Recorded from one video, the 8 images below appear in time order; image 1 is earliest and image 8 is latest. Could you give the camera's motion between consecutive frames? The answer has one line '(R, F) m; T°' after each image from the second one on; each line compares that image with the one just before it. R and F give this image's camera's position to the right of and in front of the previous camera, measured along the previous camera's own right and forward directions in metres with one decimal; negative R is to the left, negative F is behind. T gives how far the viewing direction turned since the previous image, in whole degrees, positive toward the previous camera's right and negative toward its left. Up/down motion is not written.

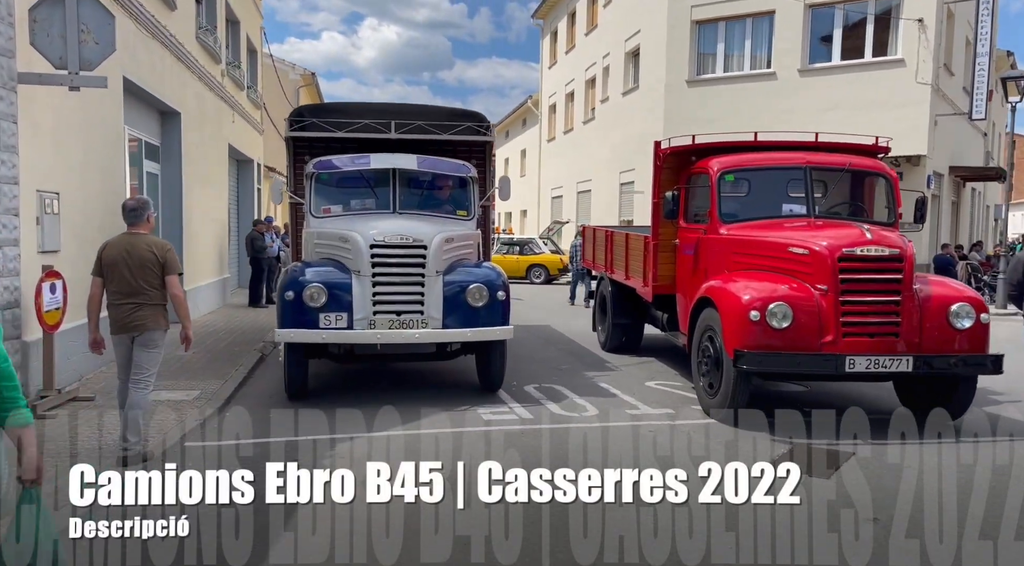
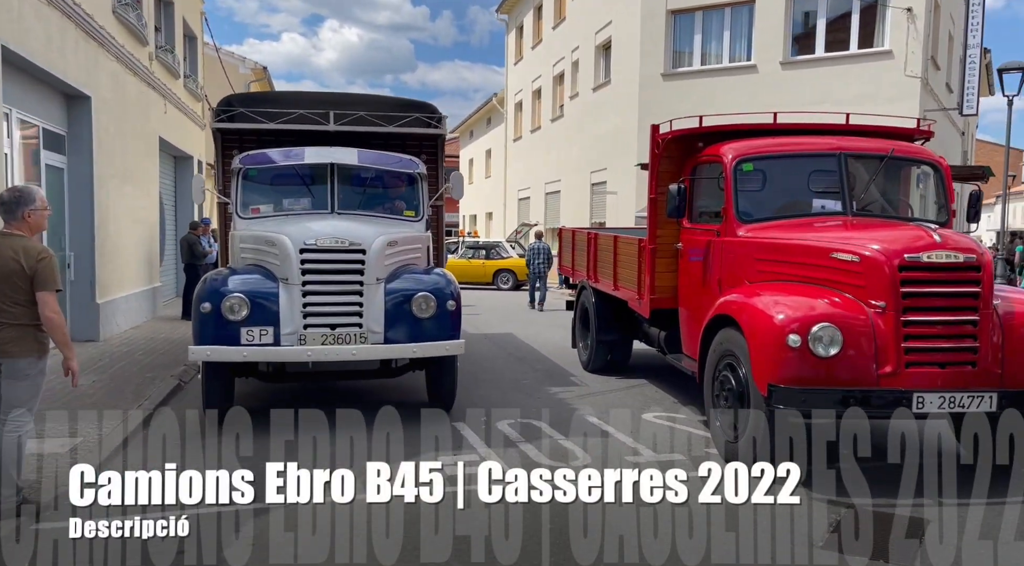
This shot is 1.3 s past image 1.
(0.0, +1.4) m; +3°
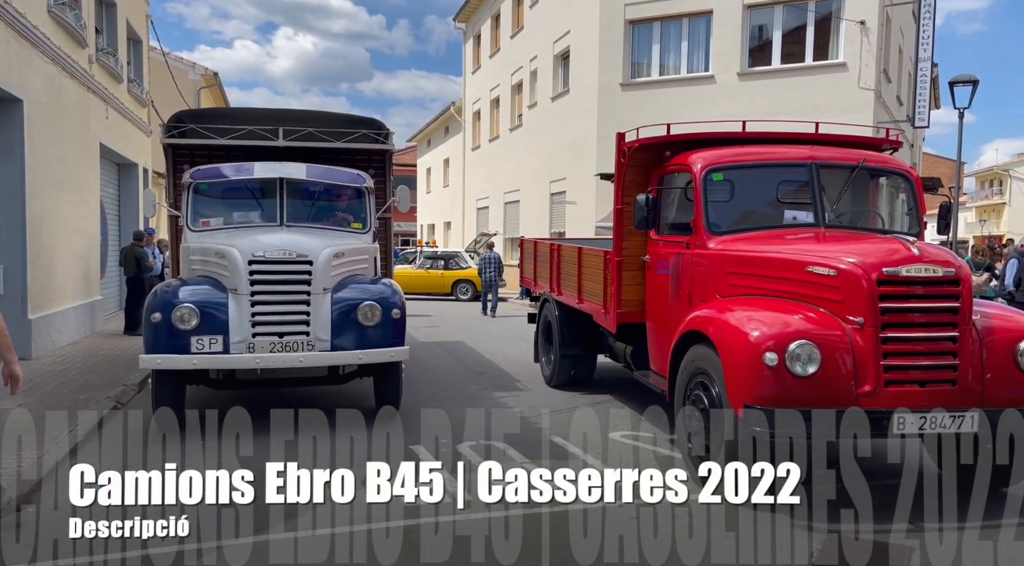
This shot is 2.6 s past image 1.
(0.0, +0.3) m; +3°
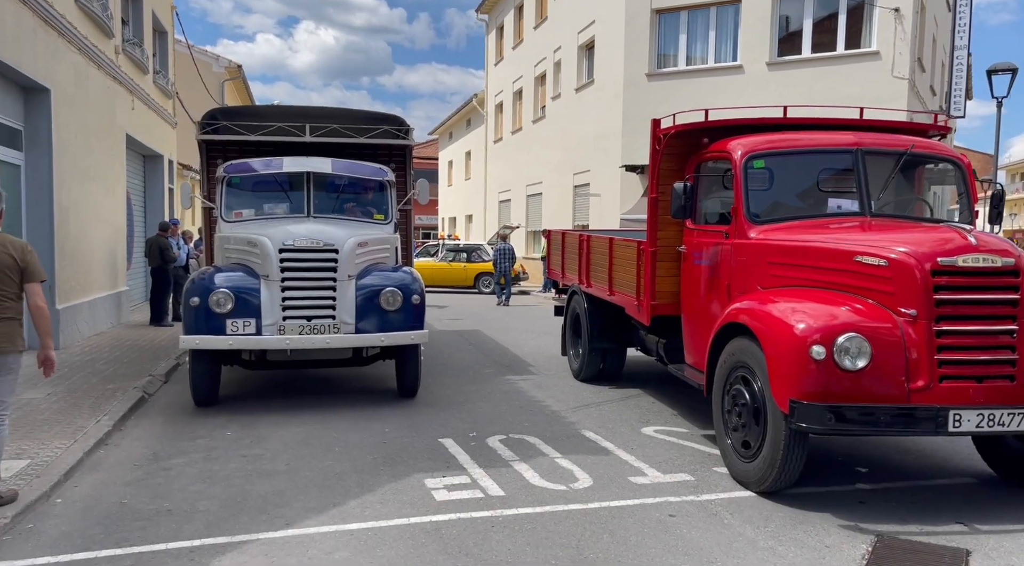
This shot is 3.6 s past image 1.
(-0.1, +0.1) m; -1°
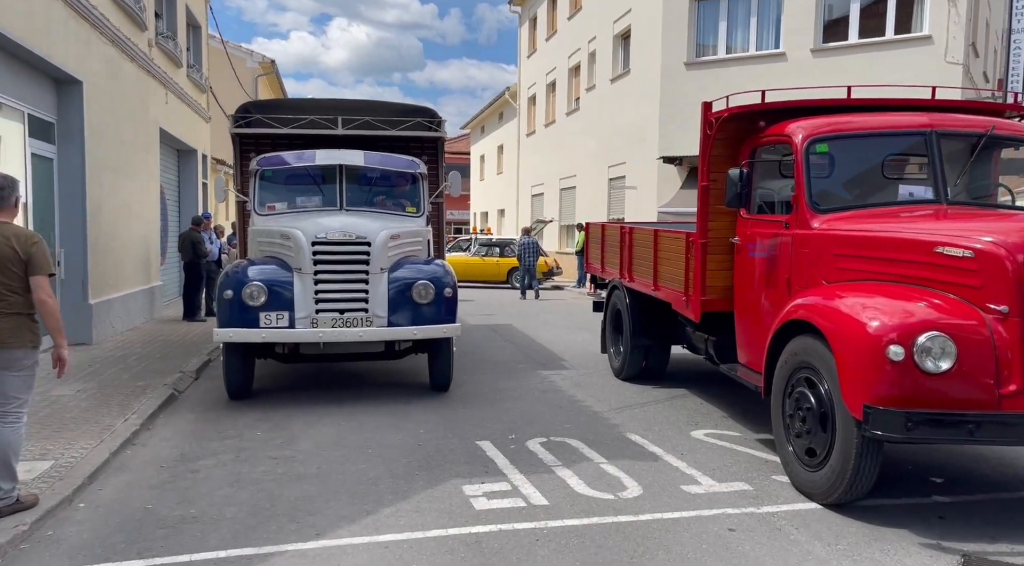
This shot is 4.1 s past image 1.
(-0.1, +0.3) m; -2°
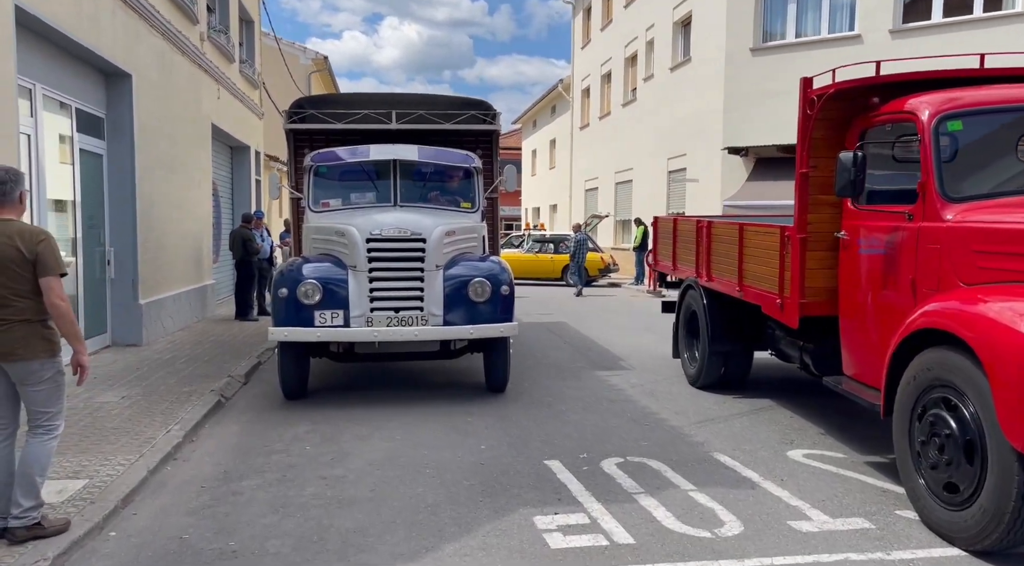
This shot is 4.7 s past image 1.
(-0.1, +0.6) m; -4°
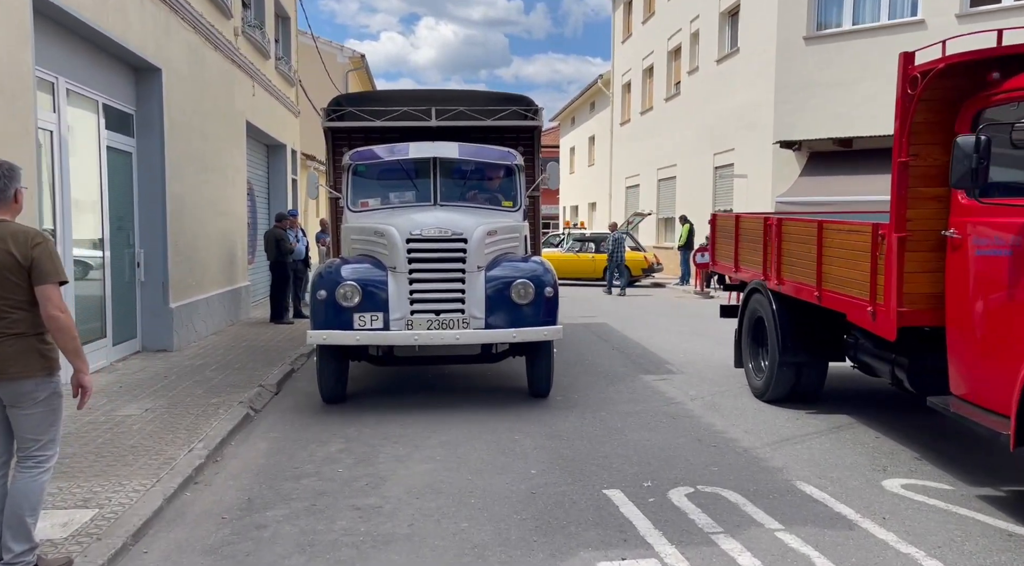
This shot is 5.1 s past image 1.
(-0.1, +0.6) m; -3°
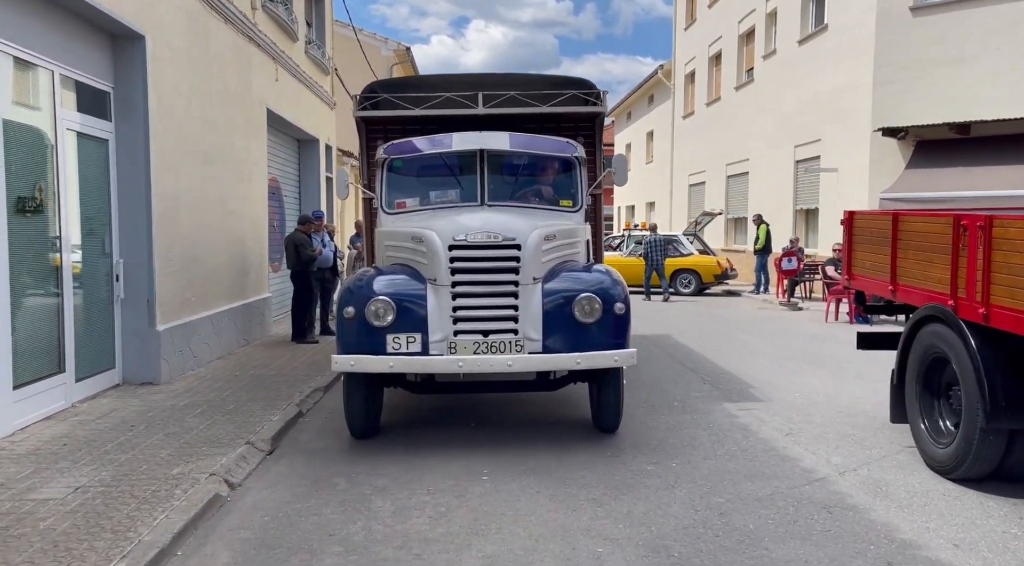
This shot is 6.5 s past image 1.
(-0.2, +1.9) m; -4°
